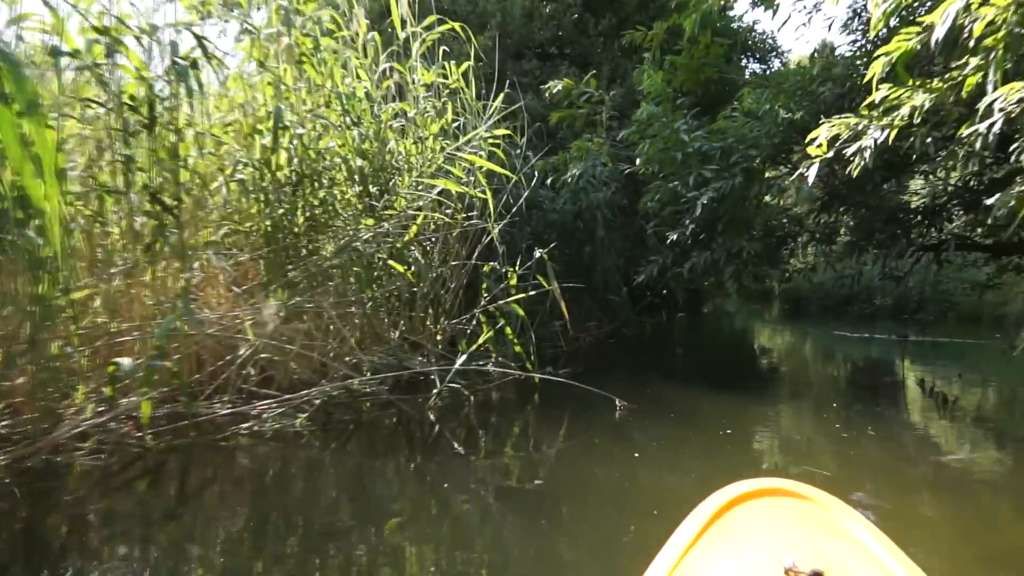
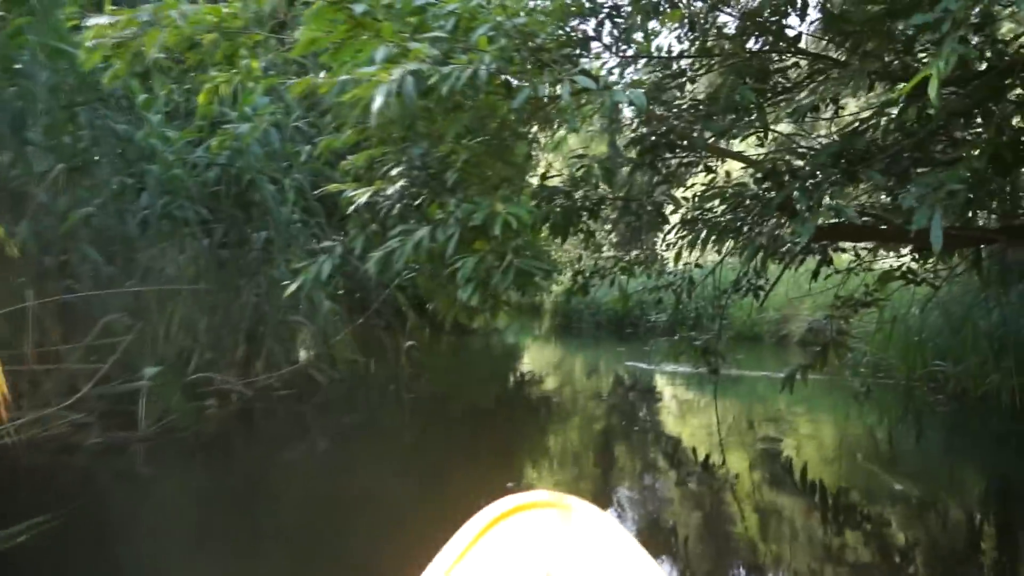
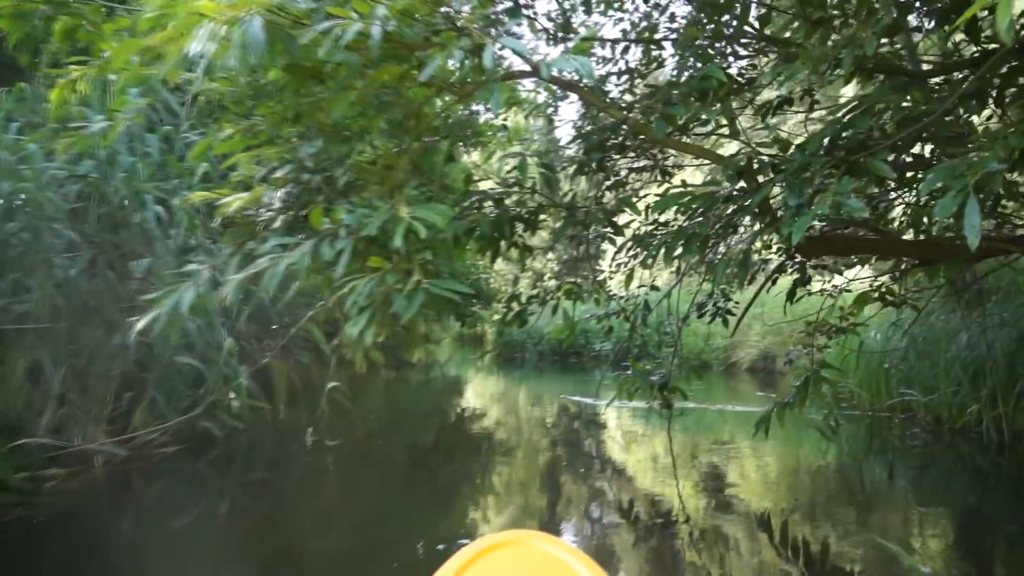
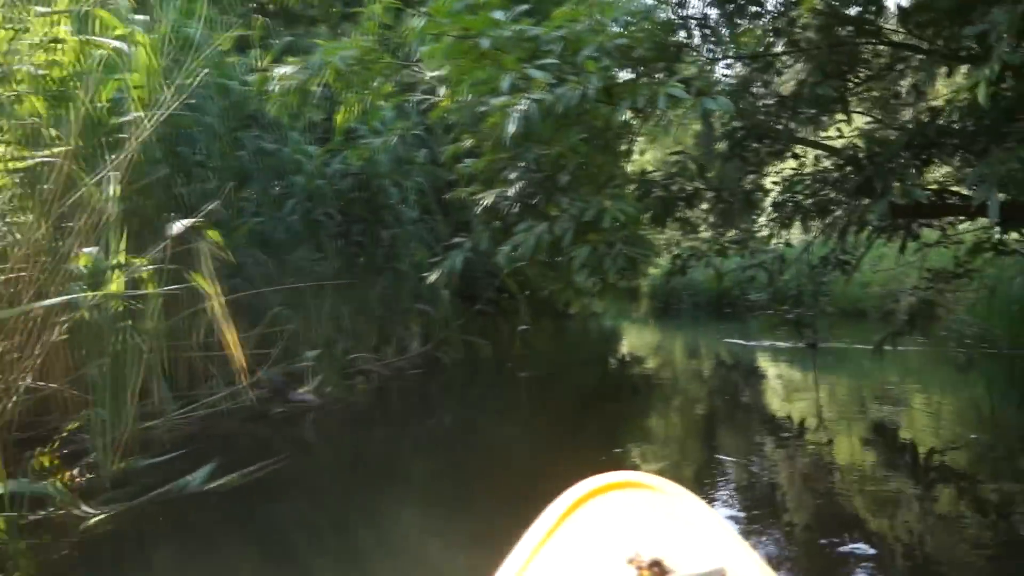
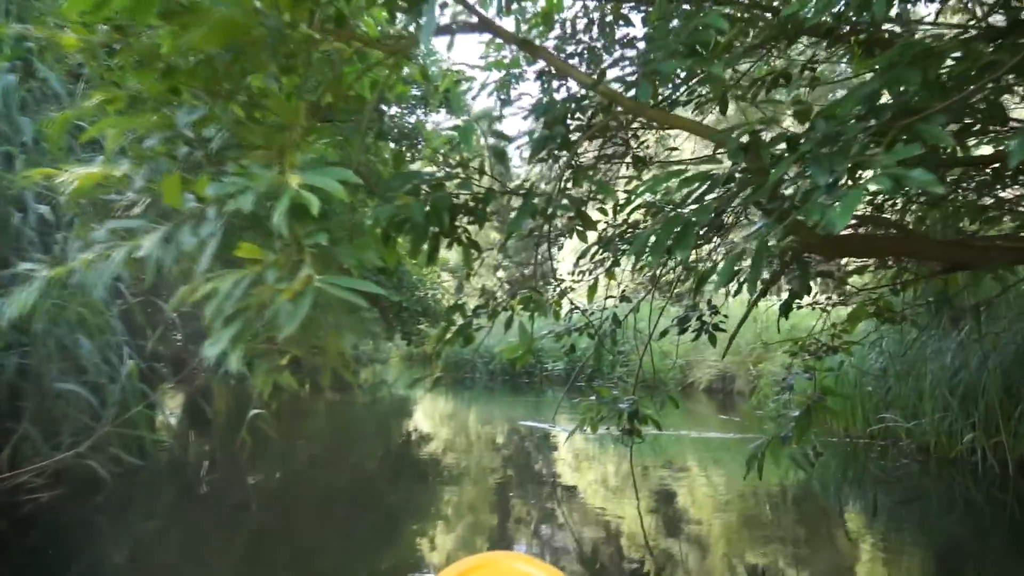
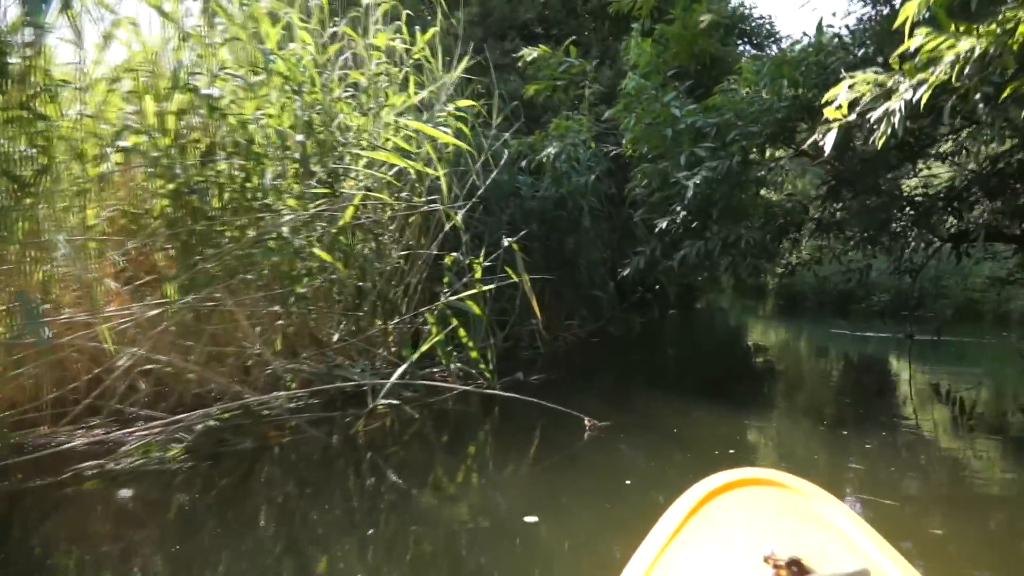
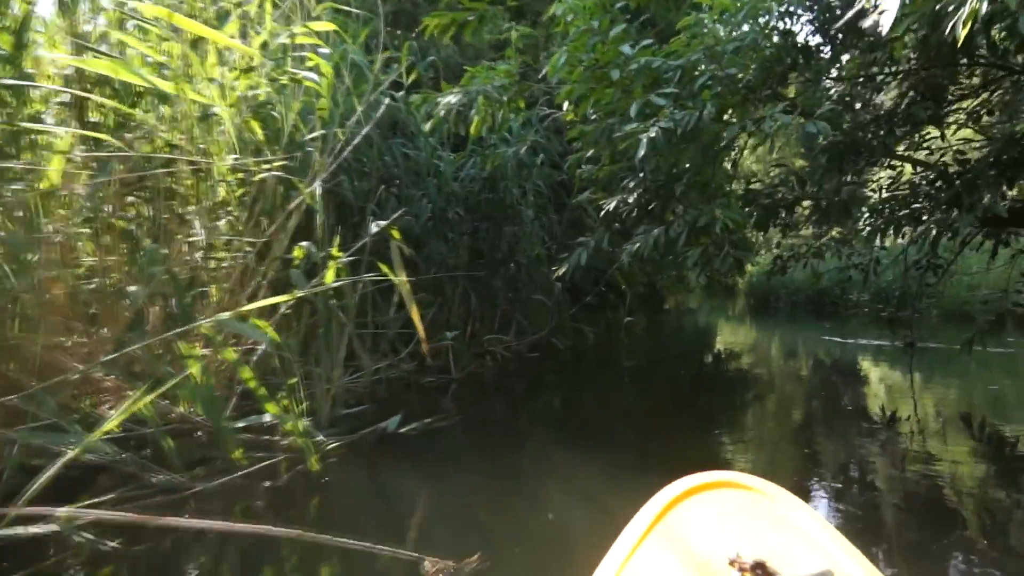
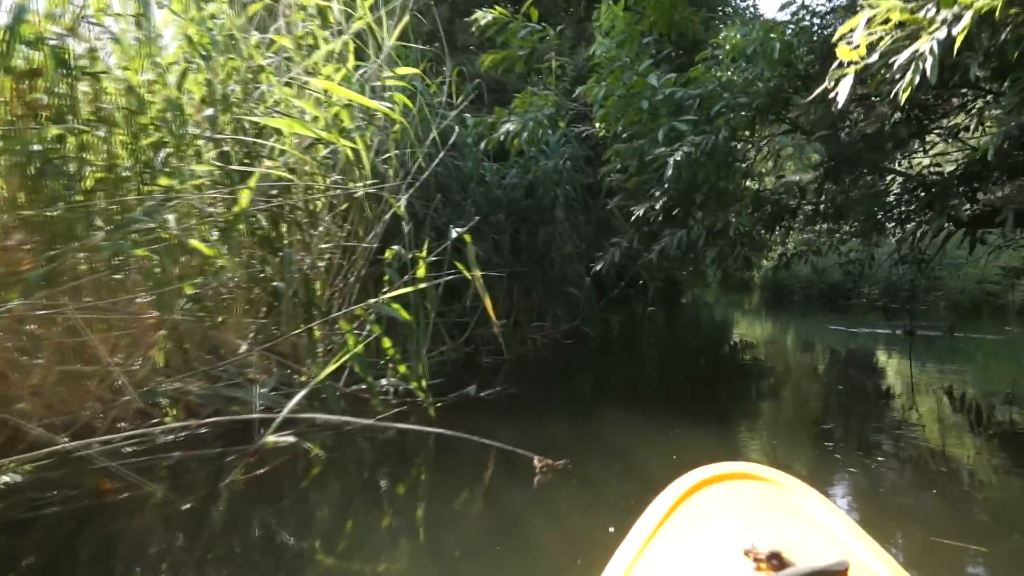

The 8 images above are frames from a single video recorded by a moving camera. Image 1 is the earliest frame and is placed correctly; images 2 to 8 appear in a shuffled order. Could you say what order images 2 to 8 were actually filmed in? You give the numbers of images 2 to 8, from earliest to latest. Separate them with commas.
6, 8, 7, 4, 2, 3, 5
